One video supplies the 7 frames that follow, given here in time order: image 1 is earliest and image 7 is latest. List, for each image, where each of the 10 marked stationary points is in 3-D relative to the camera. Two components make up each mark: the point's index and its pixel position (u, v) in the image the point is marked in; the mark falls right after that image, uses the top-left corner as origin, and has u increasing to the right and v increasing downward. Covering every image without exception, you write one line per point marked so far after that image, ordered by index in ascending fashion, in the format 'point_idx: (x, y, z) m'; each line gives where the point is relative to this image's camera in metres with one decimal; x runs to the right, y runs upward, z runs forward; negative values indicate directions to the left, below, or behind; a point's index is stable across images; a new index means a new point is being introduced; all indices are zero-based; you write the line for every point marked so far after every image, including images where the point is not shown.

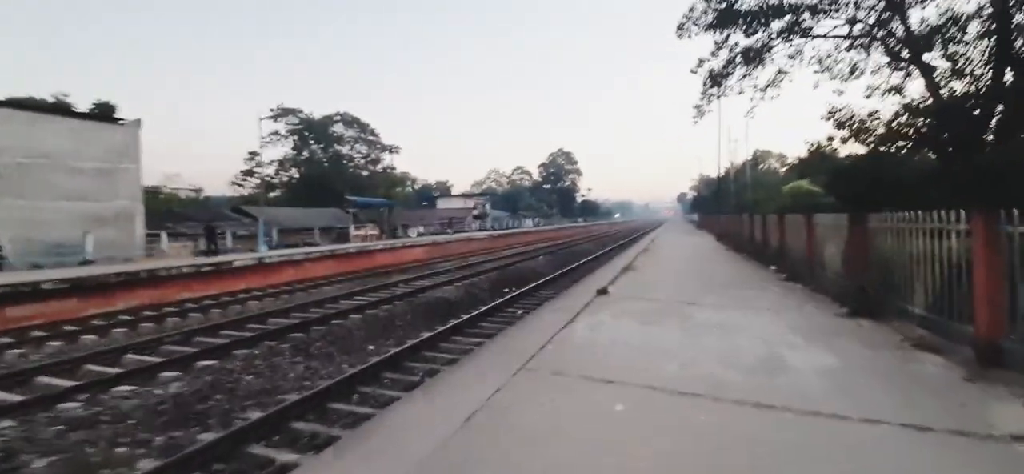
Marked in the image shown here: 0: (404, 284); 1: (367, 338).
0: (-3.5, -1.5, +15.6) m
1: (-2.6, -1.8, +8.7) m
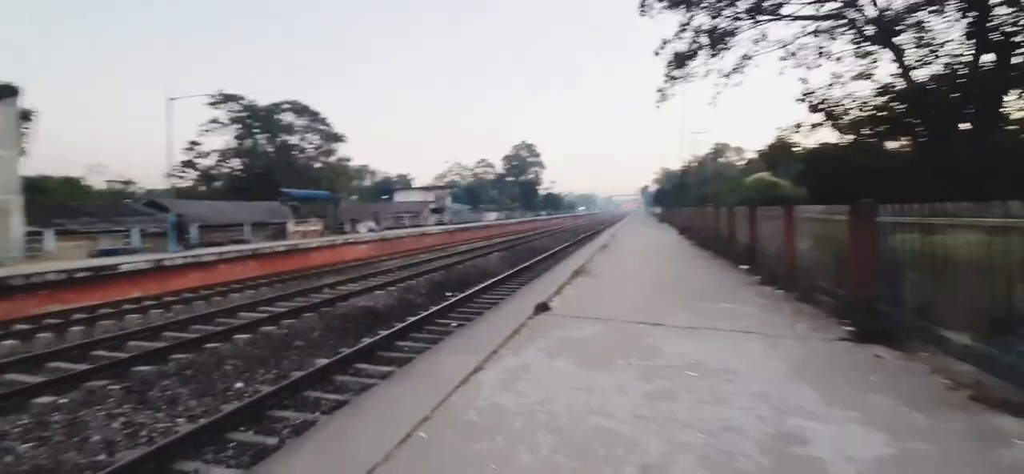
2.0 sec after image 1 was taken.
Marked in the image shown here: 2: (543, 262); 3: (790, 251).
0: (-5.1, -1.5, +13.5) m
1: (-3.7, -1.8, +6.7) m
2: (+1.3, -1.0, +18.9) m
3: (+5.1, -0.3, +8.9) m
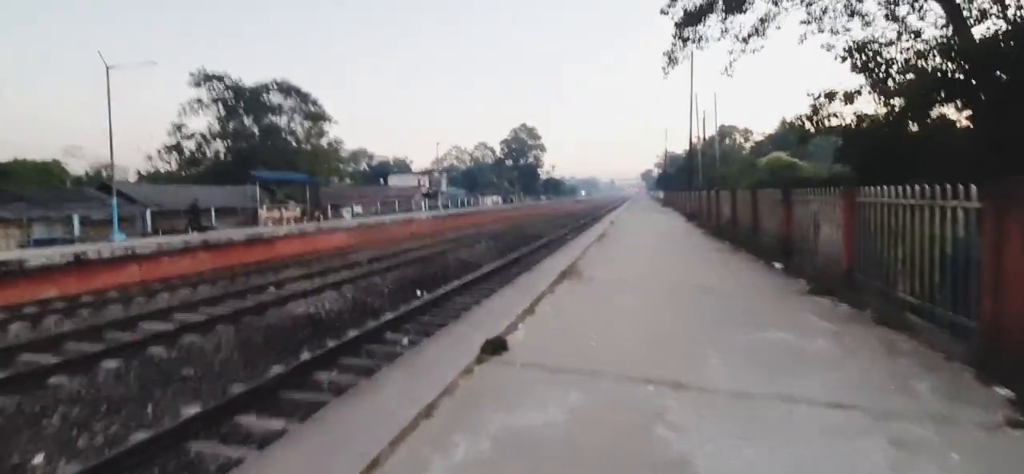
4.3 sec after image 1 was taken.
0: (-5.6, -1.2, +11.4) m
1: (-4.2, -1.8, +4.6) m
2: (+0.8, -0.6, +16.8) m
3: (+4.7, -0.2, +6.7) m
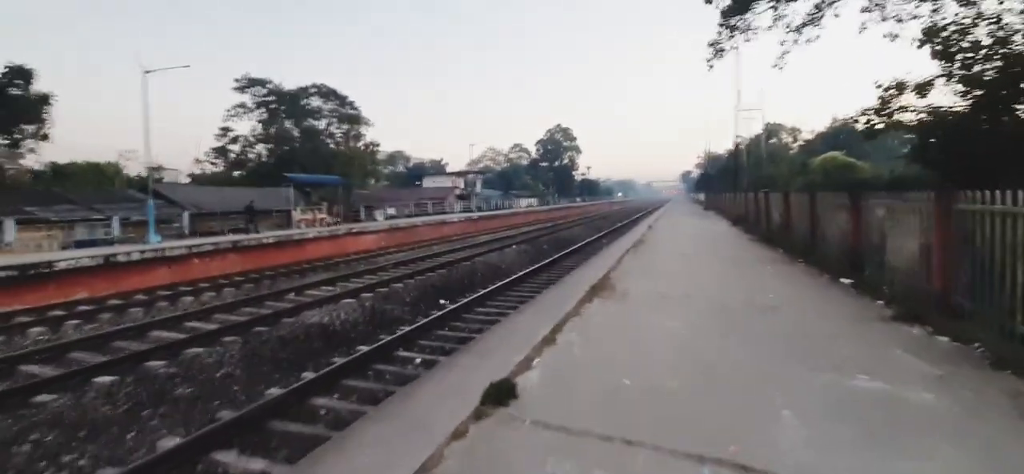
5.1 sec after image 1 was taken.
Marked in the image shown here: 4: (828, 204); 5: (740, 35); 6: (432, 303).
0: (-4.9, -1.3, +11.0) m
1: (-4.1, -1.9, +4.1) m
2: (+1.8, -0.8, +16.0) m
3: (+4.9, -0.3, +5.6) m
4: (+6.6, +0.7, +10.0) m
5: (+6.3, +5.6, +13.4) m
6: (-1.7, -1.4, +10.5) m
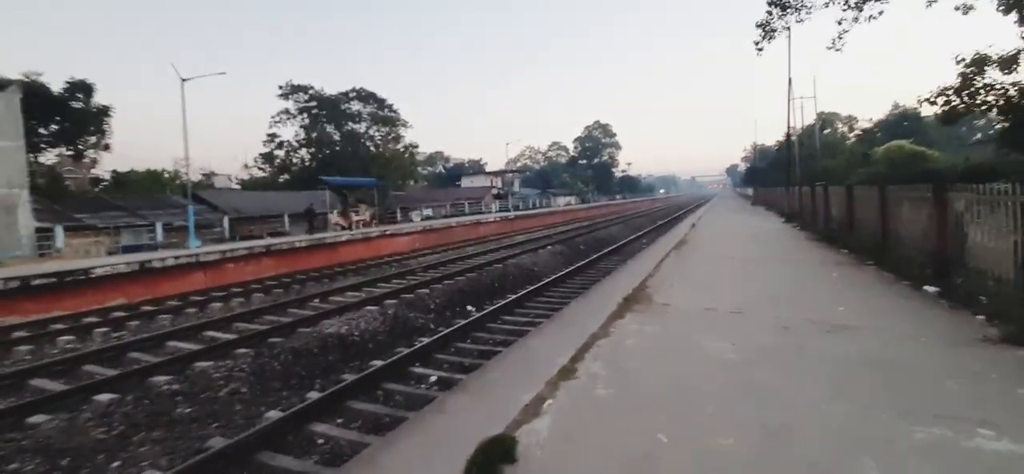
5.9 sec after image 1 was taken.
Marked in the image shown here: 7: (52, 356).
0: (-4.3, -1.4, +10.8) m
1: (-3.9, -2.0, +3.8) m
2: (+2.9, -0.8, +15.1) m
3: (+5.1, -0.3, +4.6) m
4: (+7.1, +0.7, +8.8) m
5: (+7.1, +5.6, +12.2) m
6: (-1.1, -1.5, +10.0) m
7: (-7.5, -1.9, +8.0) m
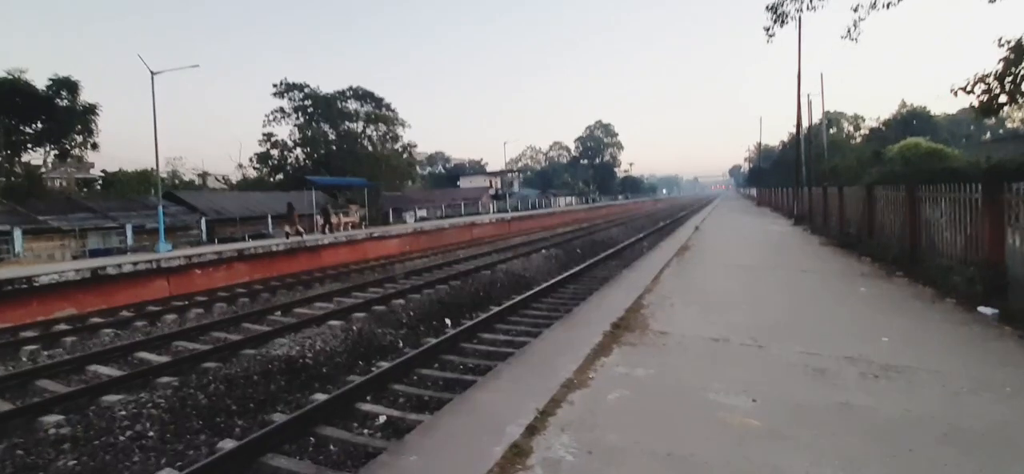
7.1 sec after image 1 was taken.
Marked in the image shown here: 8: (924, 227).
0: (-4.6, -1.5, +9.7) m
1: (-4.3, -2.1, +2.8) m
2: (+2.6, -0.9, +14.1) m
3: (+4.8, -0.4, +3.5) m
4: (+6.8, +0.6, +7.7) m
5: (+6.7, +5.5, +11.1) m
6: (-1.5, -1.6, +8.9) m
7: (-7.9, -2.0, +6.9) m
8: (+7.1, +0.2, +8.5) m
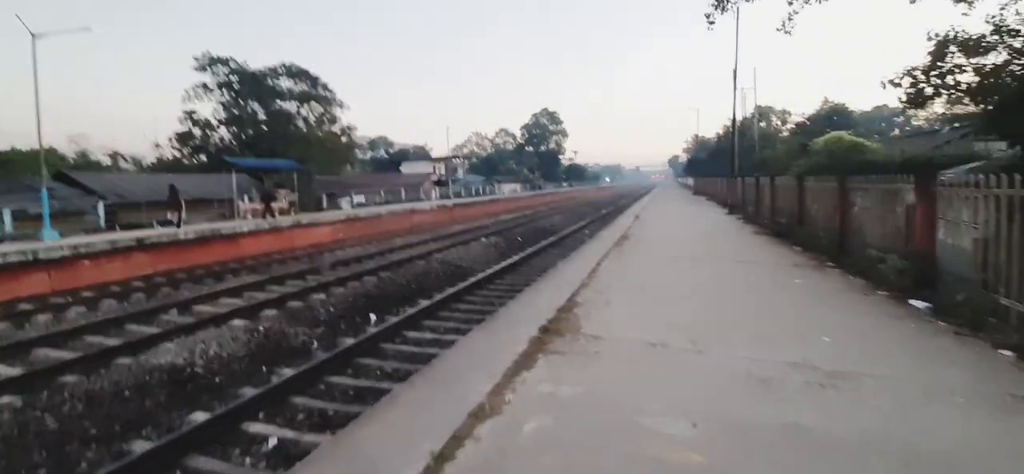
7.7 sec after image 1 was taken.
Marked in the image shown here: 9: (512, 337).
0: (-5.8, -1.3, +8.6) m
1: (-4.8, -2.1, +1.7) m
2: (+0.8, -0.6, +13.6) m
3: (+4.2, -0.4, +3.4) m
4: (+5.7, +0.8, +7.8) m
5: (+5.3, +5.7, +11.0) m
6: (-2.6, -1.4, +8.1) m
7: (-8.8, -1.9, +5.4) m
8: (+5.9, +0.4, +8.6) m
9: (0.0, -1.0, +5.8) m
